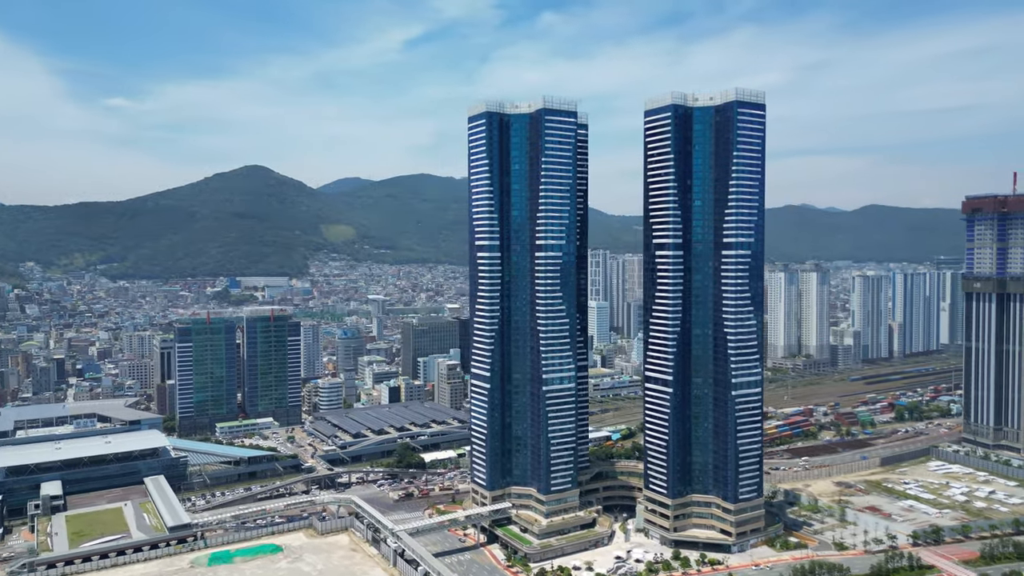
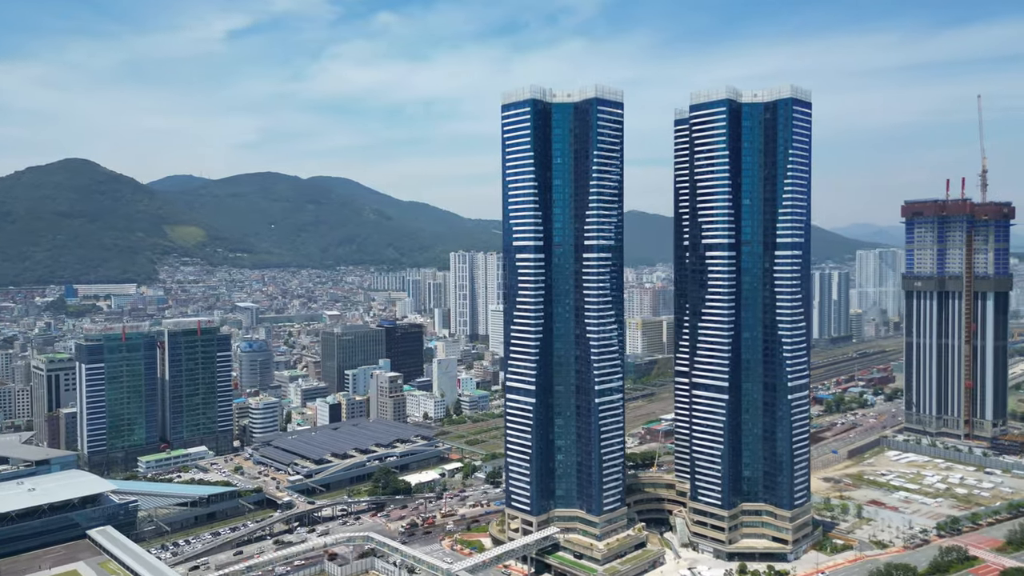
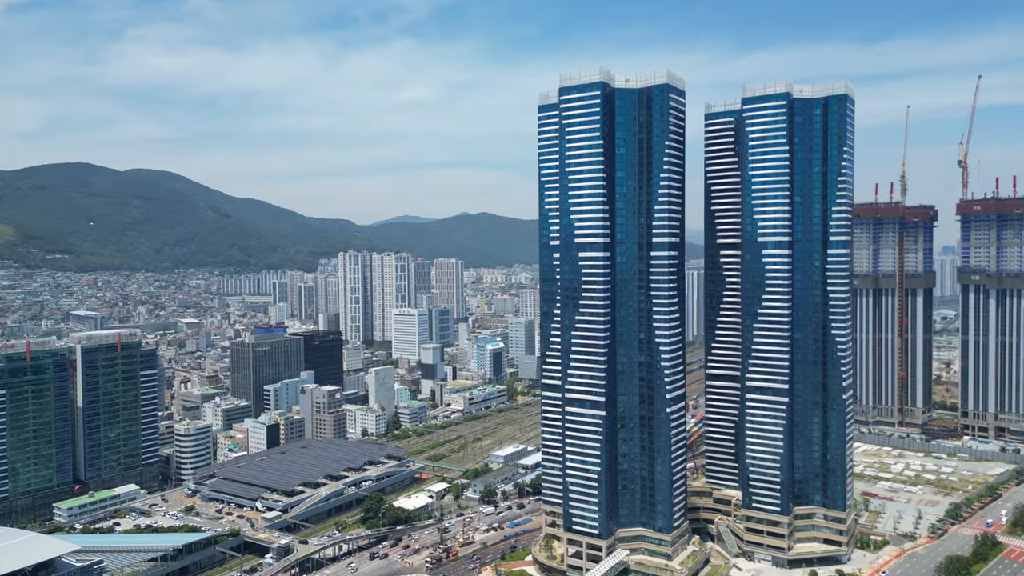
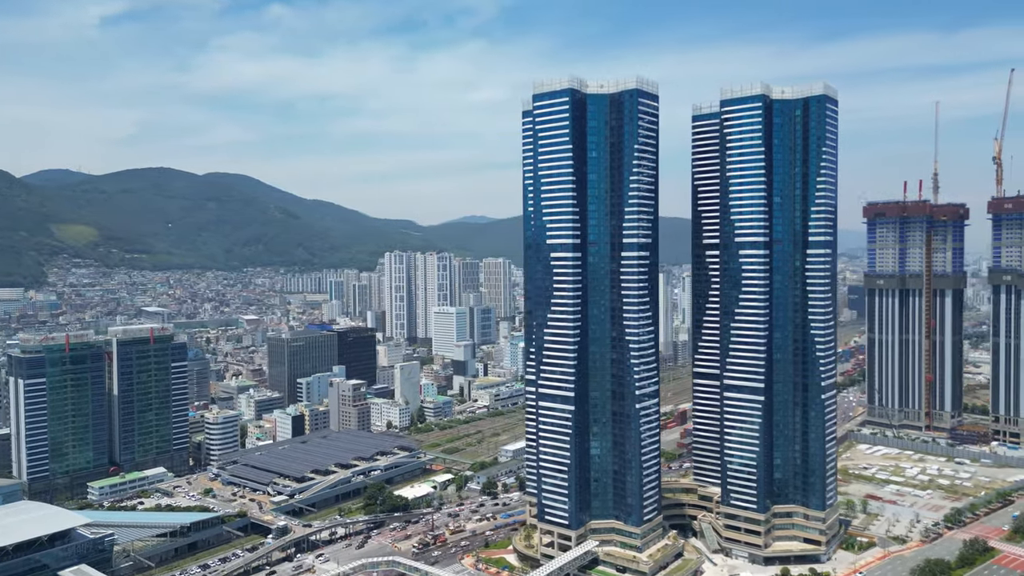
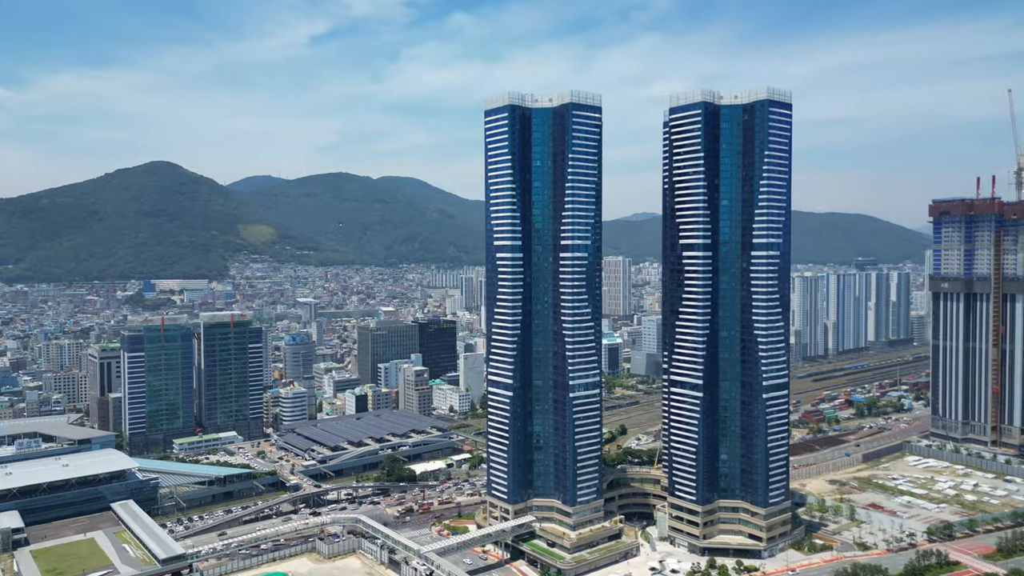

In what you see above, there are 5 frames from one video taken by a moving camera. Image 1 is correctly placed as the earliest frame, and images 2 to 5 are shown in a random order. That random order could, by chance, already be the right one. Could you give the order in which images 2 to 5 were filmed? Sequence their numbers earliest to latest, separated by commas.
5, 2, 4, 3
